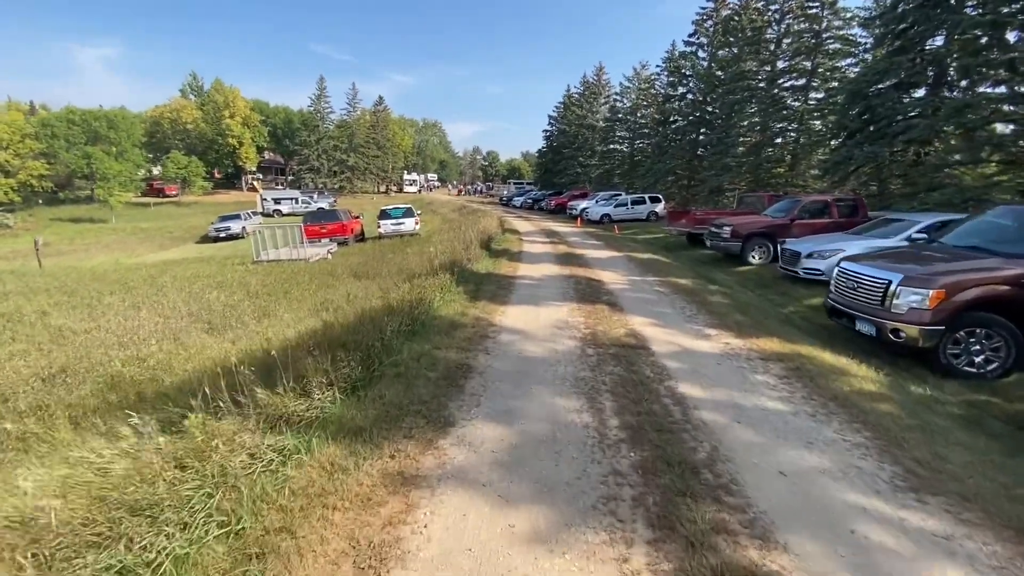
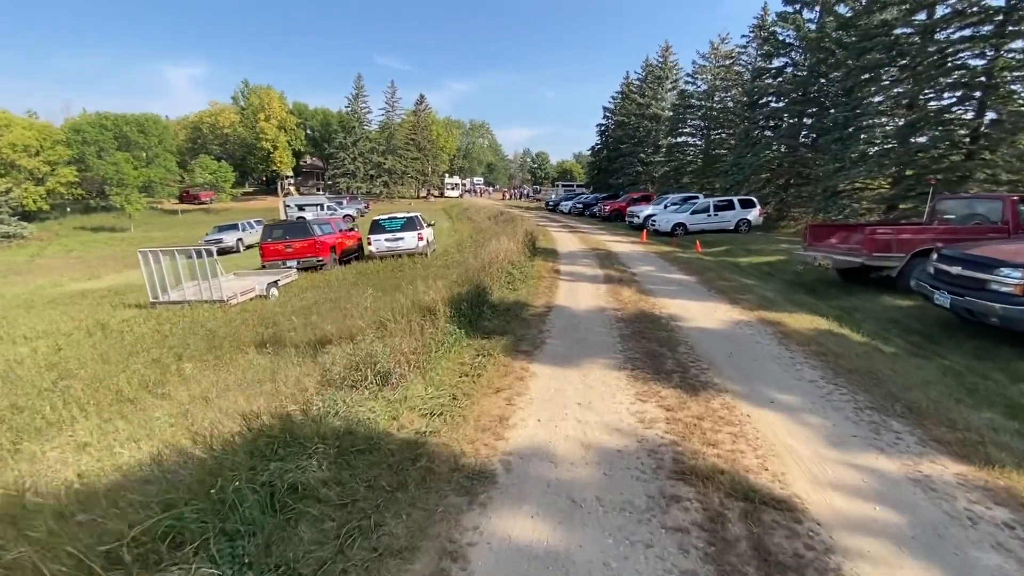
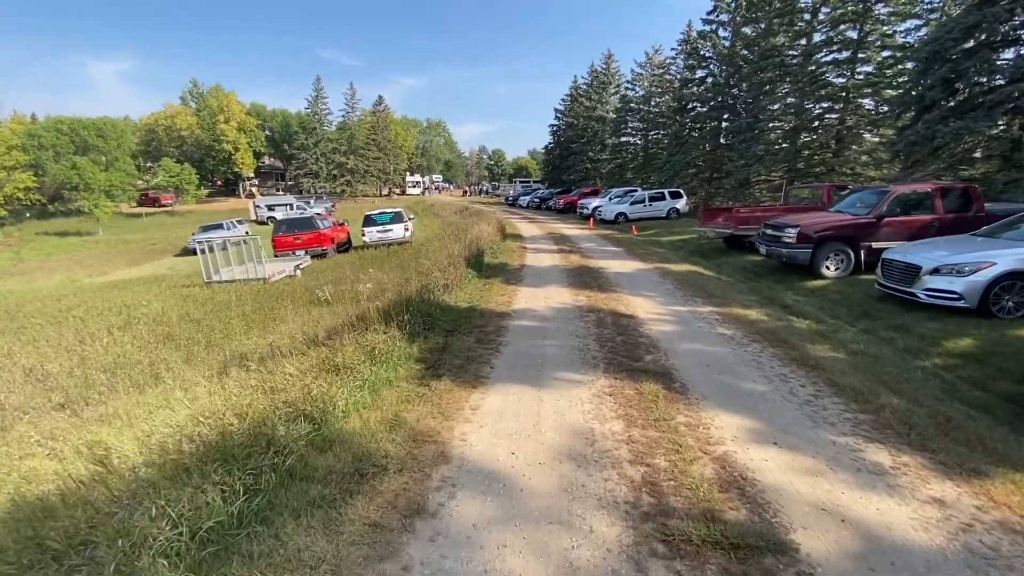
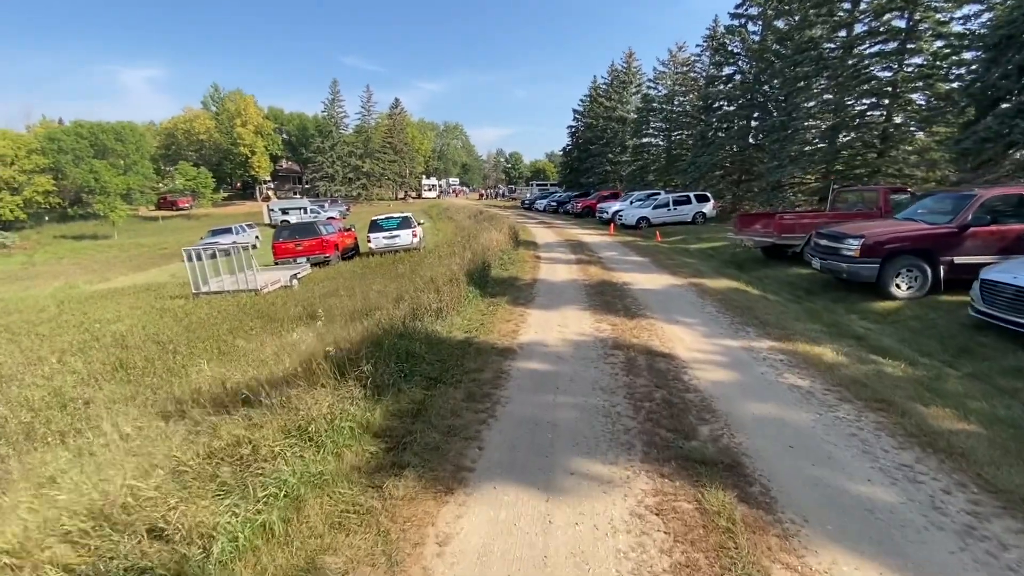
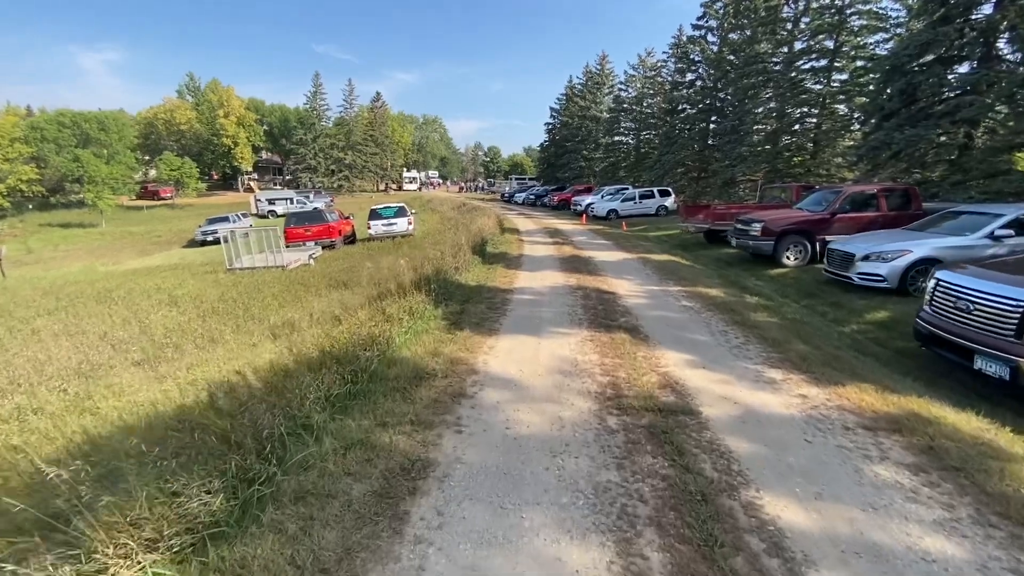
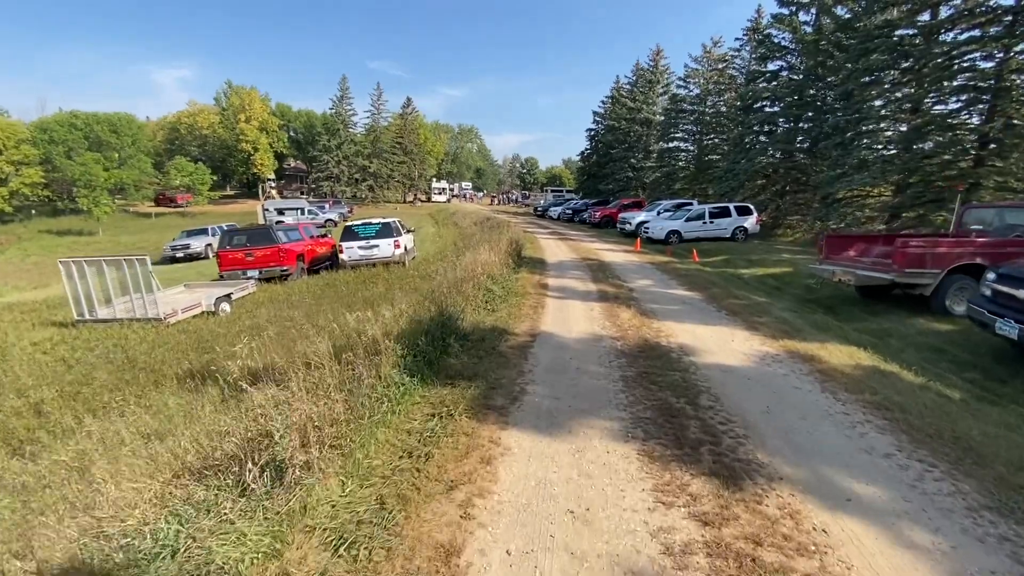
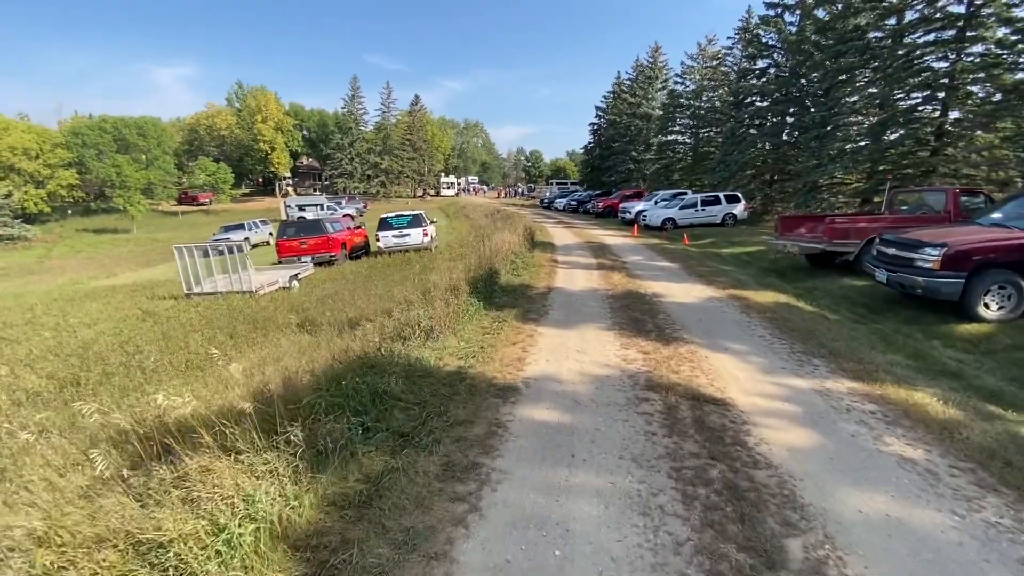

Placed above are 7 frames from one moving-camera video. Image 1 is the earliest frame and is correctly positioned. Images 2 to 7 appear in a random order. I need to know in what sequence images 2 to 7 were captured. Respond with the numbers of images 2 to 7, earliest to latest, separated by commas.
5, 3, 4, 7, 2, 6
